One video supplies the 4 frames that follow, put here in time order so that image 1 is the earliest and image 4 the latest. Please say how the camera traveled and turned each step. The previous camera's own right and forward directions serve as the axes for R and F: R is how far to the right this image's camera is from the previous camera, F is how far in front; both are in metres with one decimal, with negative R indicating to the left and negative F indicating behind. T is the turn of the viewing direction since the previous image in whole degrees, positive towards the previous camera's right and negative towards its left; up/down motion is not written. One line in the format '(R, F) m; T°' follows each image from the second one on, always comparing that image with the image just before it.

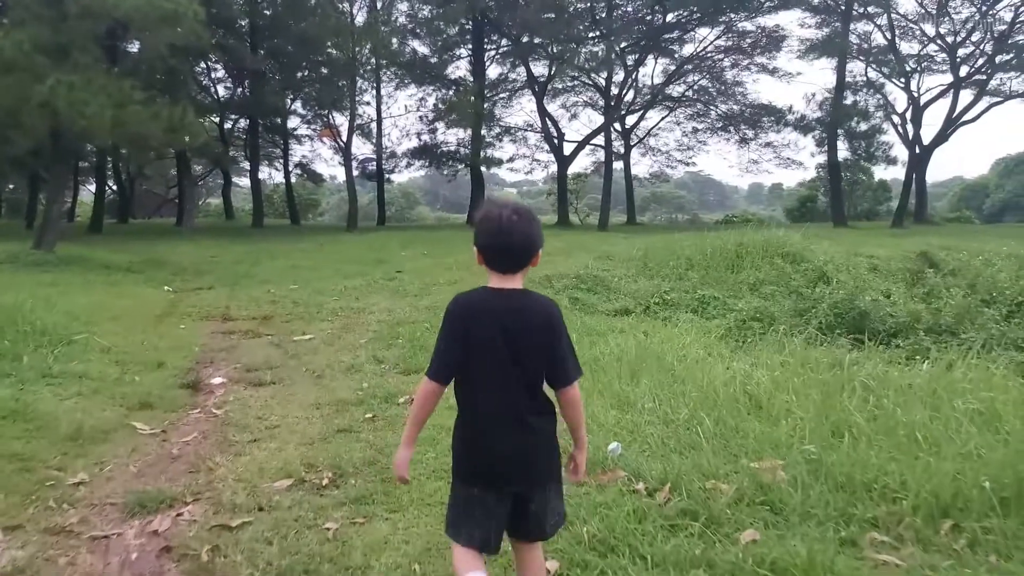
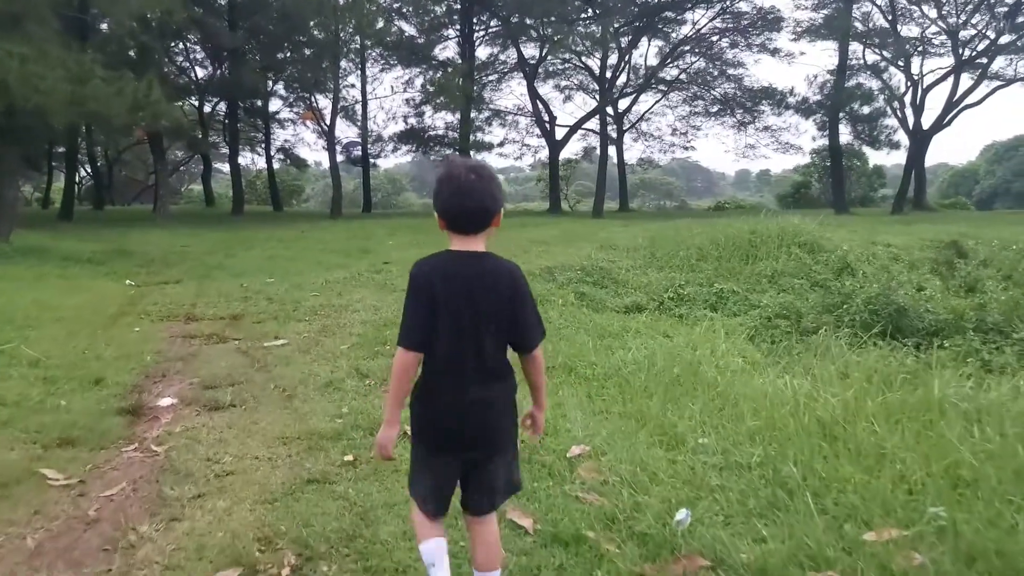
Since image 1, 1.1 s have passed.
(-0.1, +0.8) m; +1°
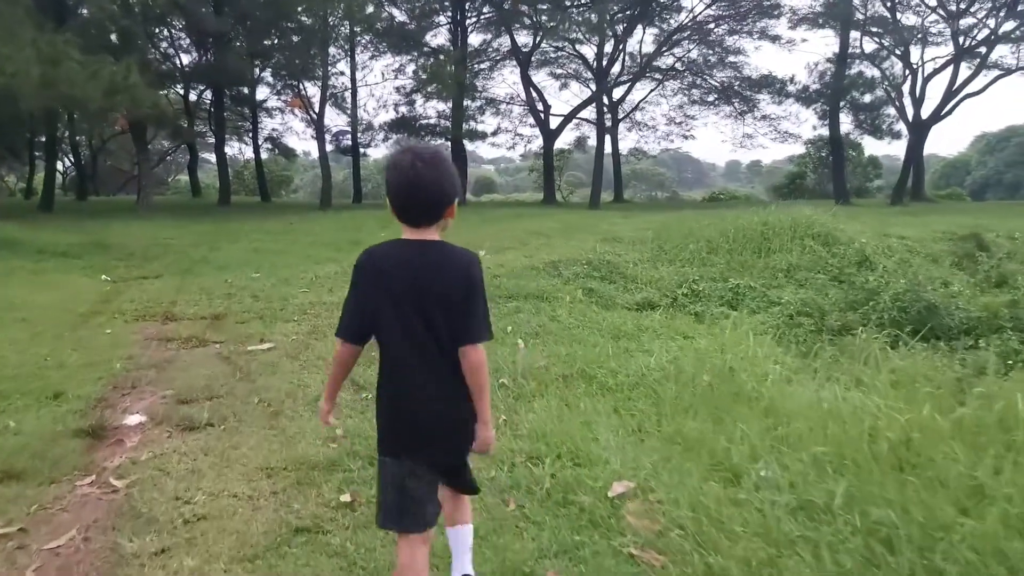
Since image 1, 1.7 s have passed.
(-0.1, +0.5) m; +1°
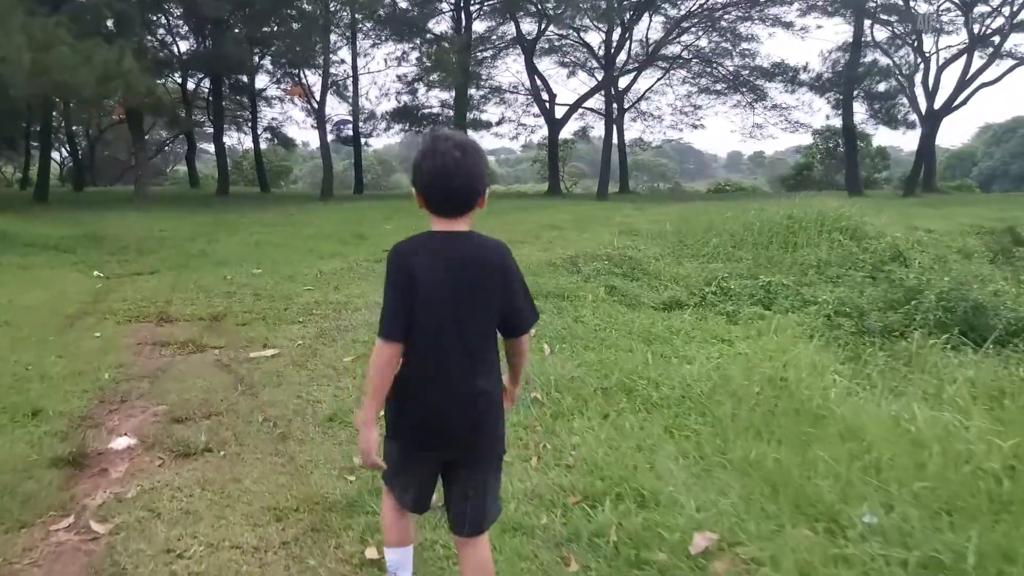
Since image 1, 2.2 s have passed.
(-0.2, +0.4) m; 0°
